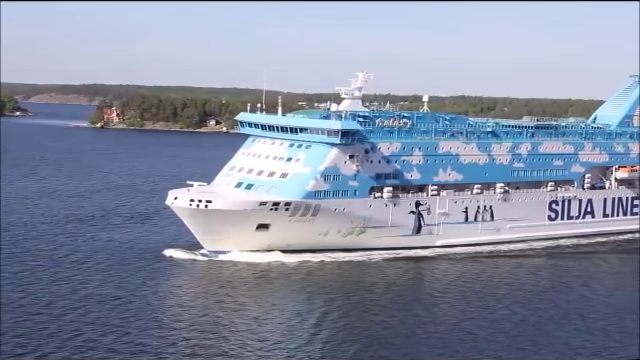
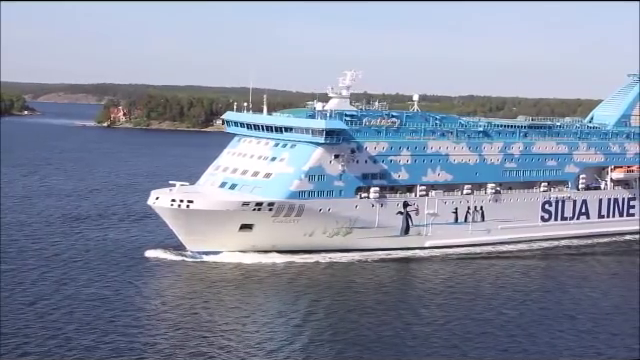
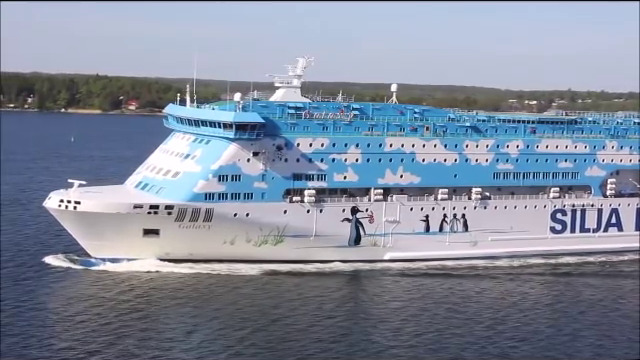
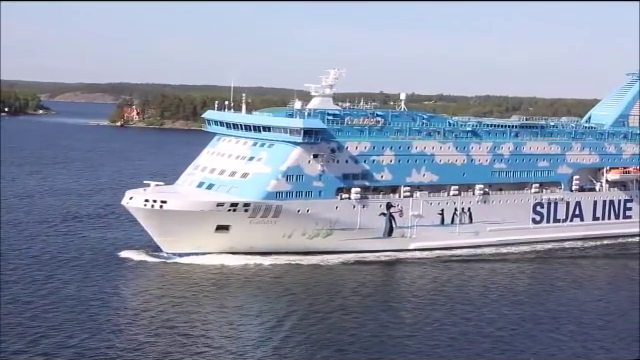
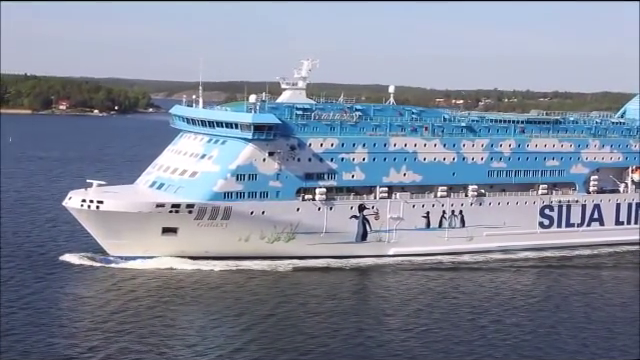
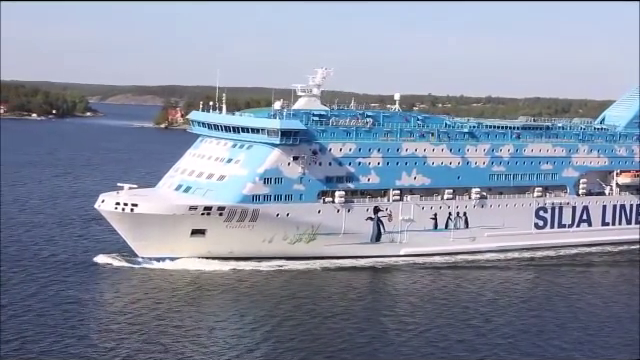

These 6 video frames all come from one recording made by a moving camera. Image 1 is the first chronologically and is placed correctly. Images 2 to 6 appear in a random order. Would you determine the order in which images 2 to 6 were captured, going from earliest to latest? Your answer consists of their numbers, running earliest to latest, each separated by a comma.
2, 4, 6, 5, 3
